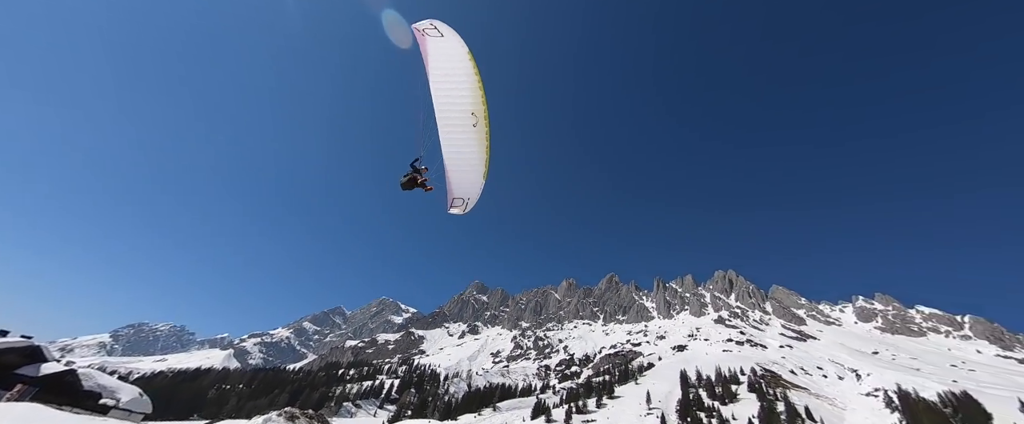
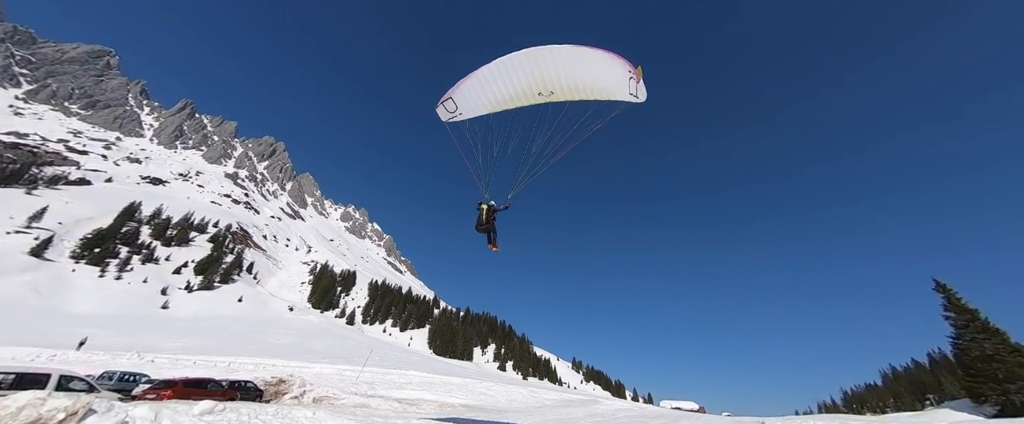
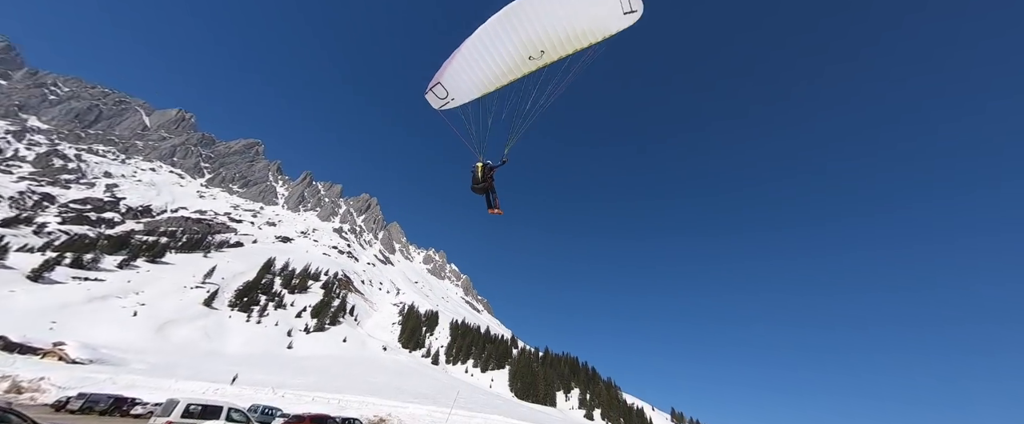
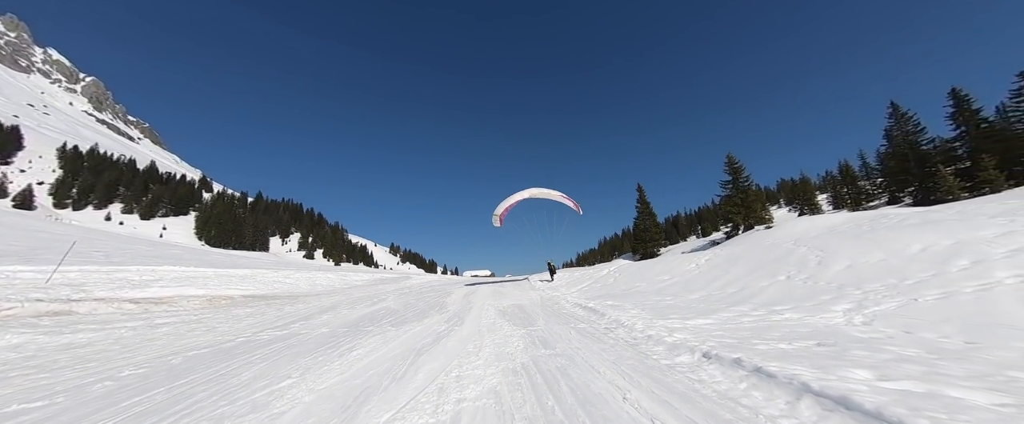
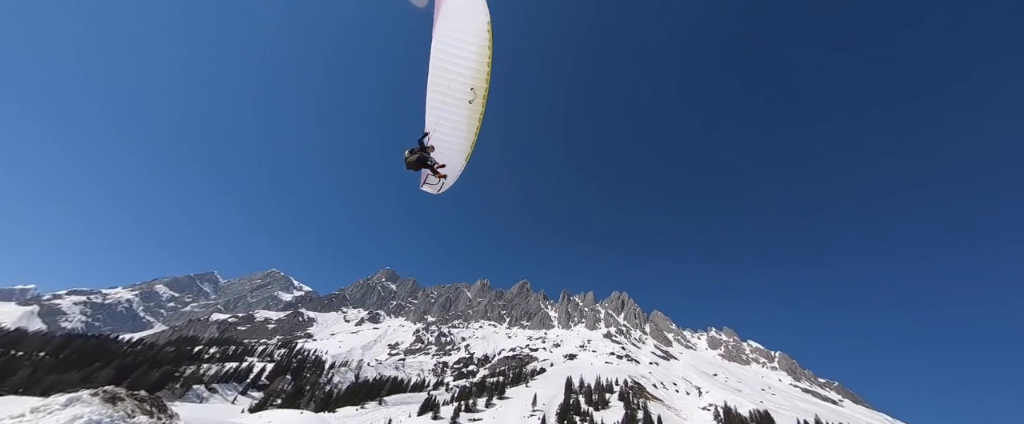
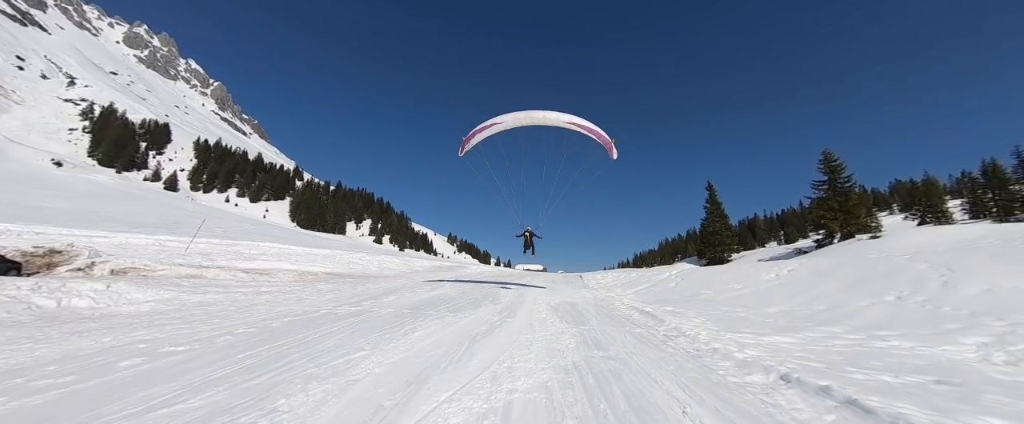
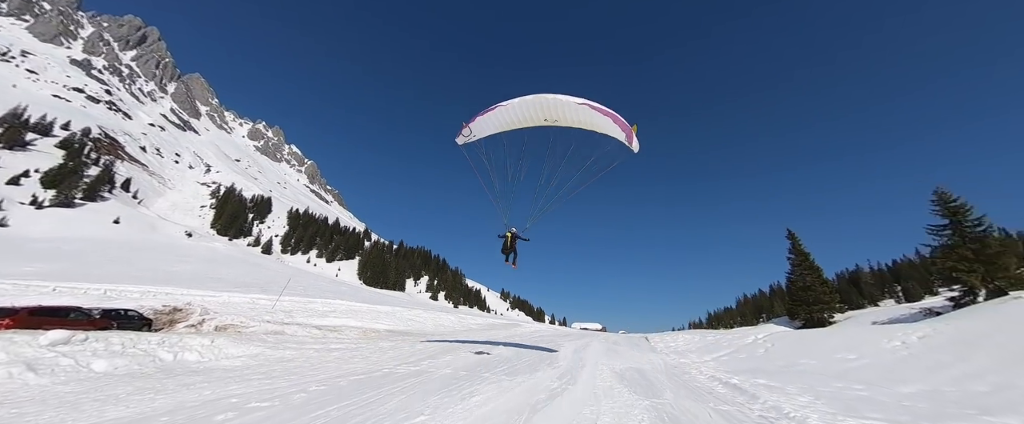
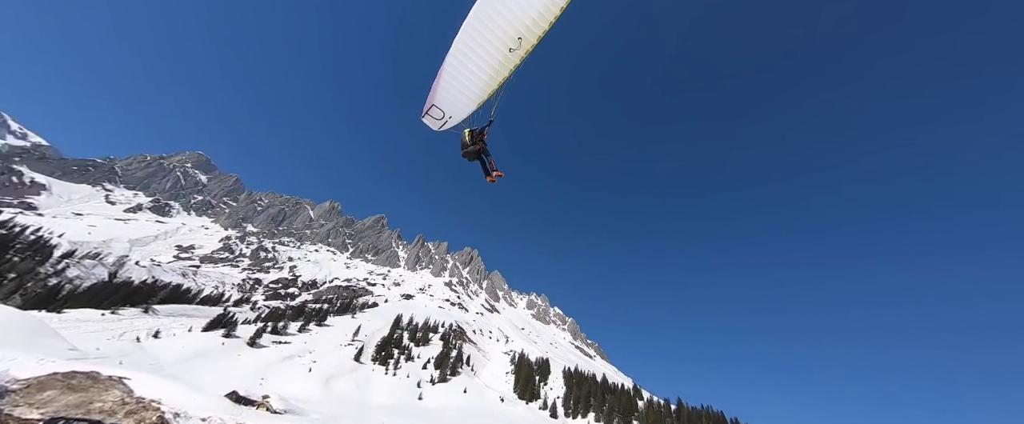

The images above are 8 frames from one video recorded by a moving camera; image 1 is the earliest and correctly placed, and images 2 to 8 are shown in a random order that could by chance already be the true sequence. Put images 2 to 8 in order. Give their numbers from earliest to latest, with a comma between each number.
5, 8, 3, 2, 7, 6, 4
